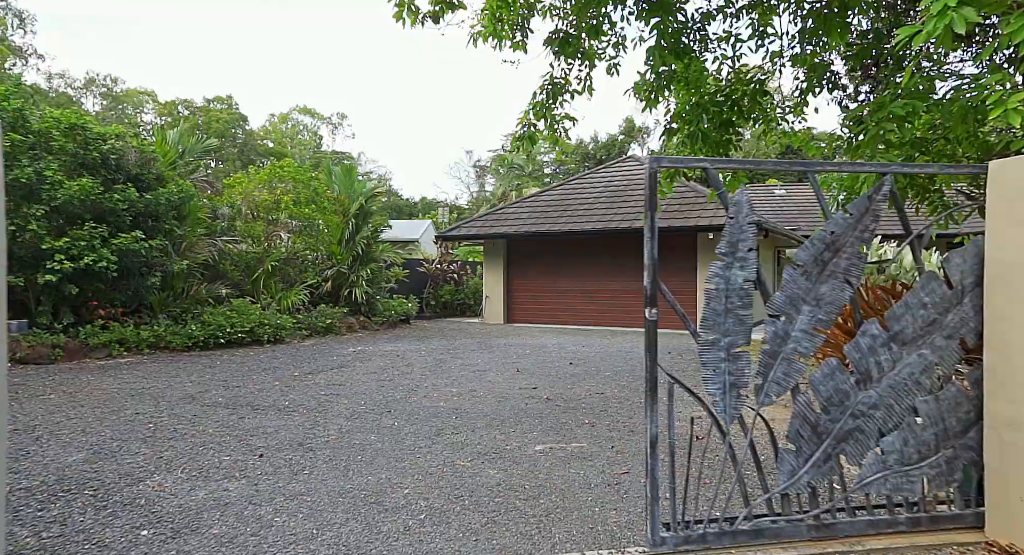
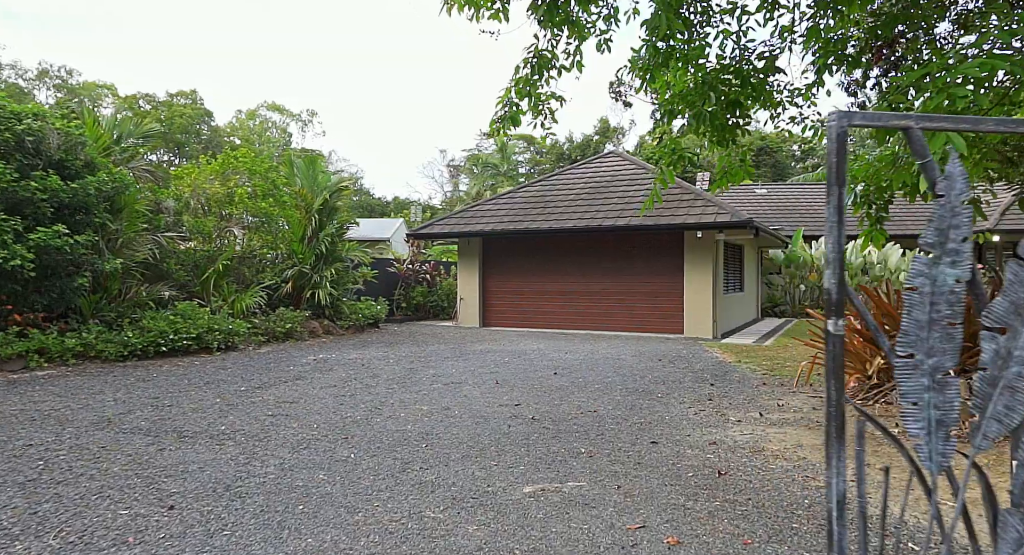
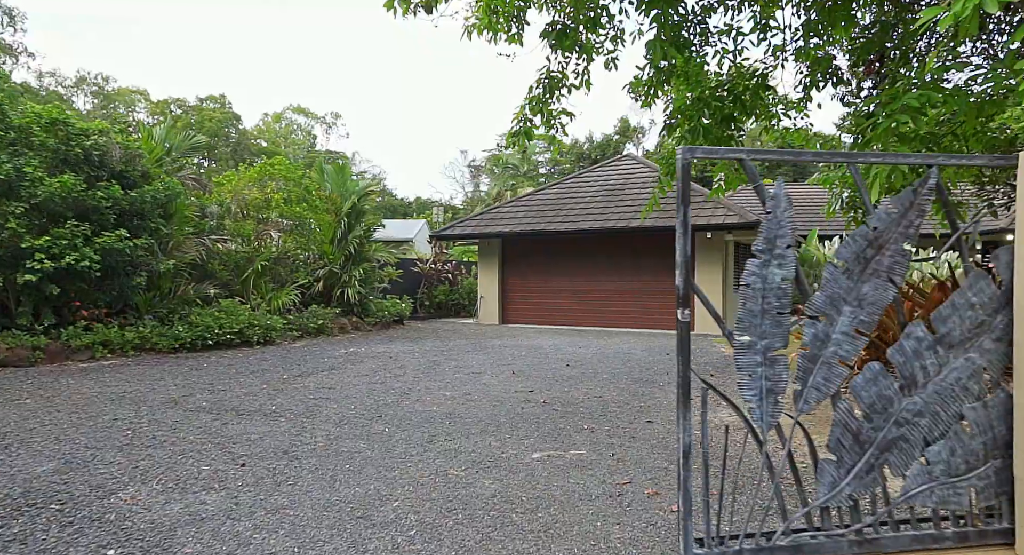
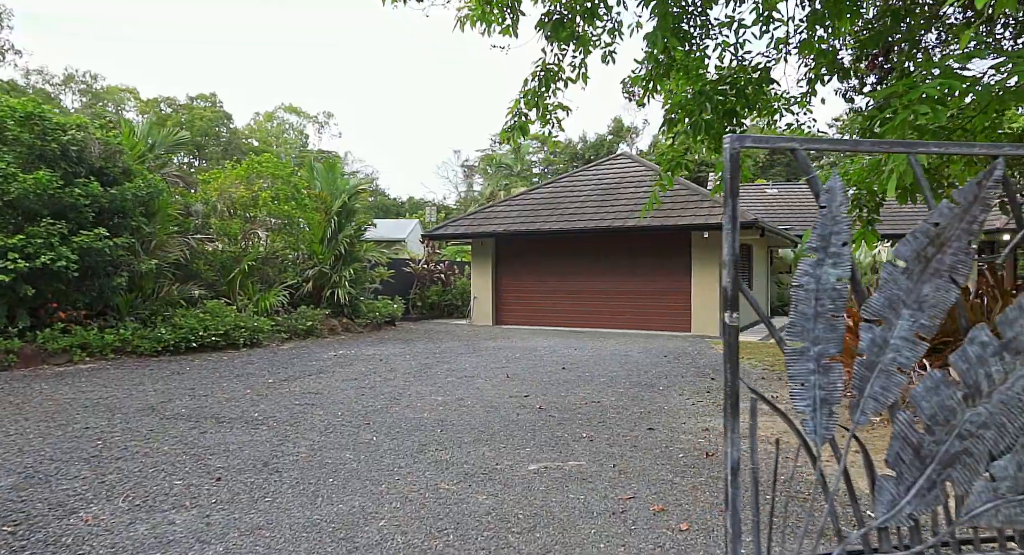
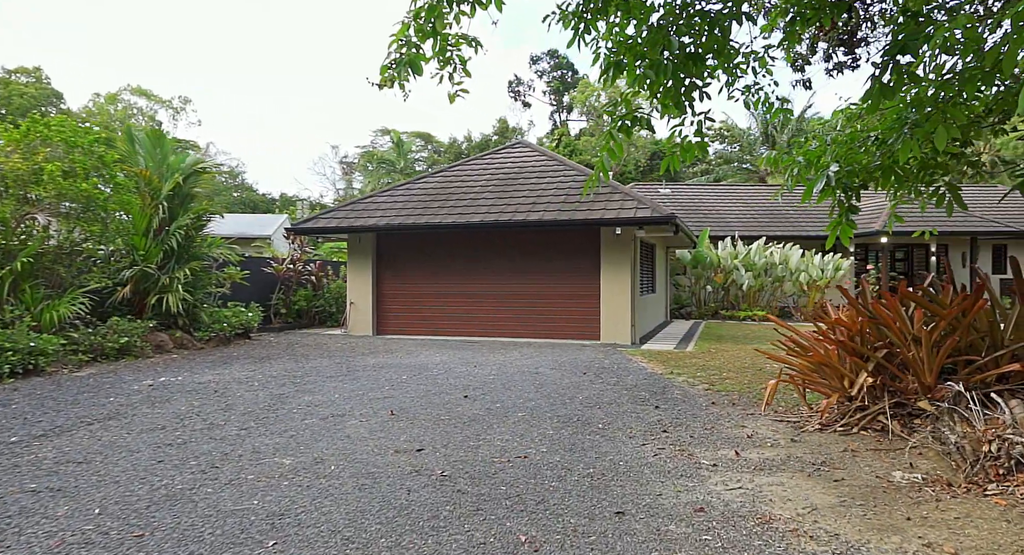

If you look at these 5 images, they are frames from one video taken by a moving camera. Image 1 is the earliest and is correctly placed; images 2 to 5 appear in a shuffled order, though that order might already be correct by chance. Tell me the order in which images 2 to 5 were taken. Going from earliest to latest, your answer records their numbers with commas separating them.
3, 4, 2, 5
